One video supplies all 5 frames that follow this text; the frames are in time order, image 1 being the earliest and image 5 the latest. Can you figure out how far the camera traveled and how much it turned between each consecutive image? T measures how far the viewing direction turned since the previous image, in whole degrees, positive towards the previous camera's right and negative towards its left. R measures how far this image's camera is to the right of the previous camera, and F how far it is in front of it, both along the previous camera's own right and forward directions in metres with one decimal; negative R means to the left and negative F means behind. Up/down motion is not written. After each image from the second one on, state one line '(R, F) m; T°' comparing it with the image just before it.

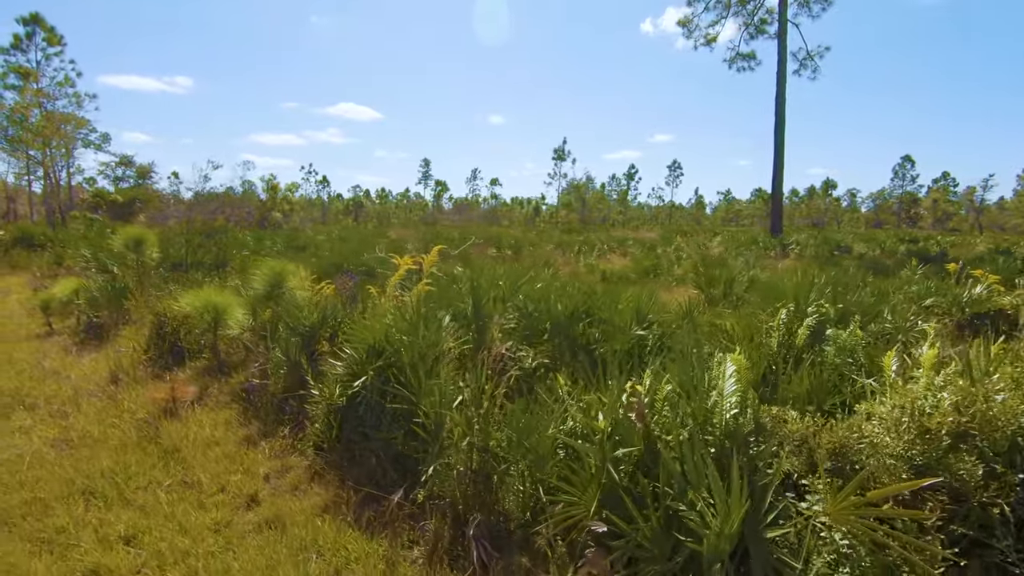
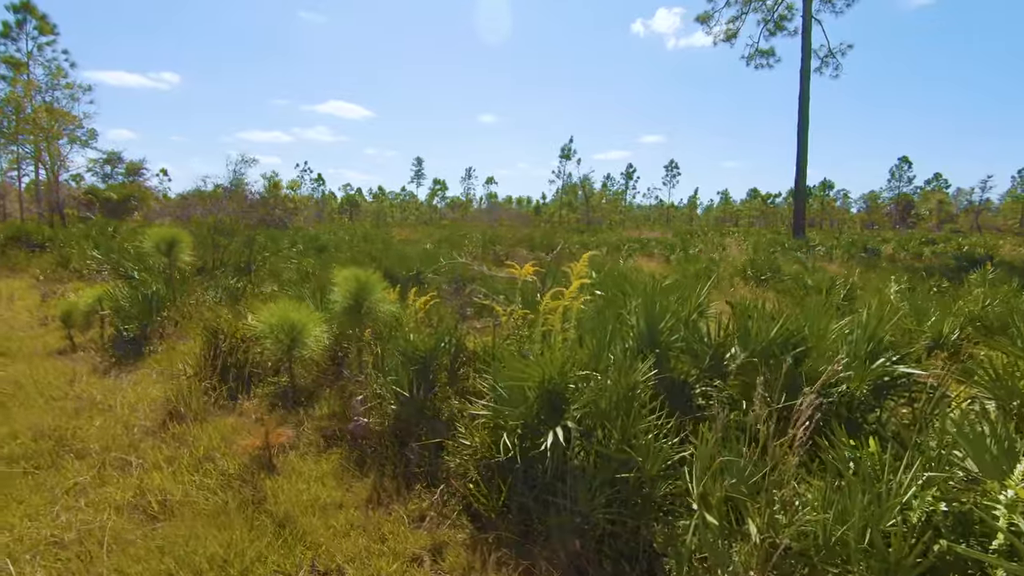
(-1.2, +0.8) m; +1°
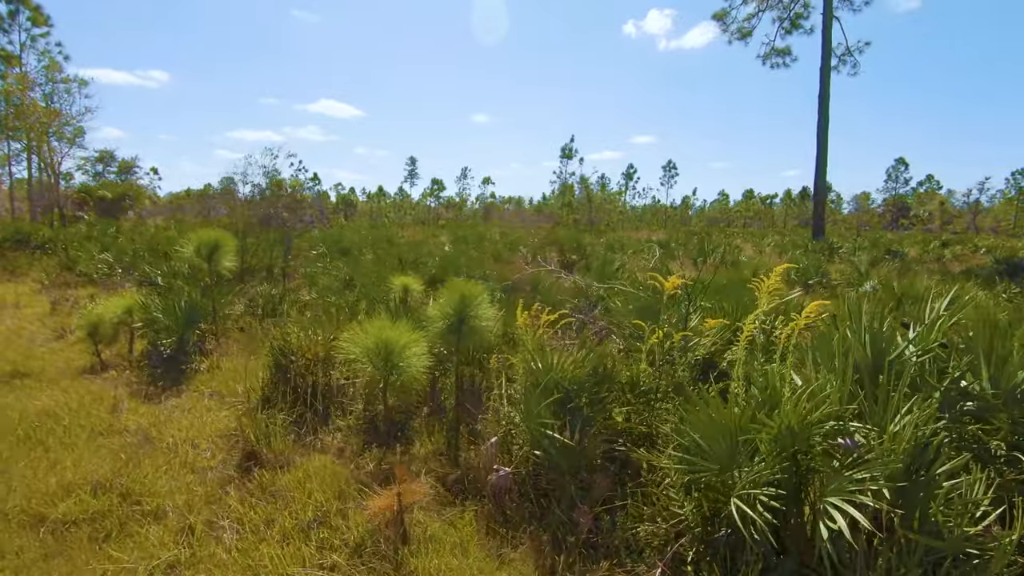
(-1.0, +0.6) m; +1°
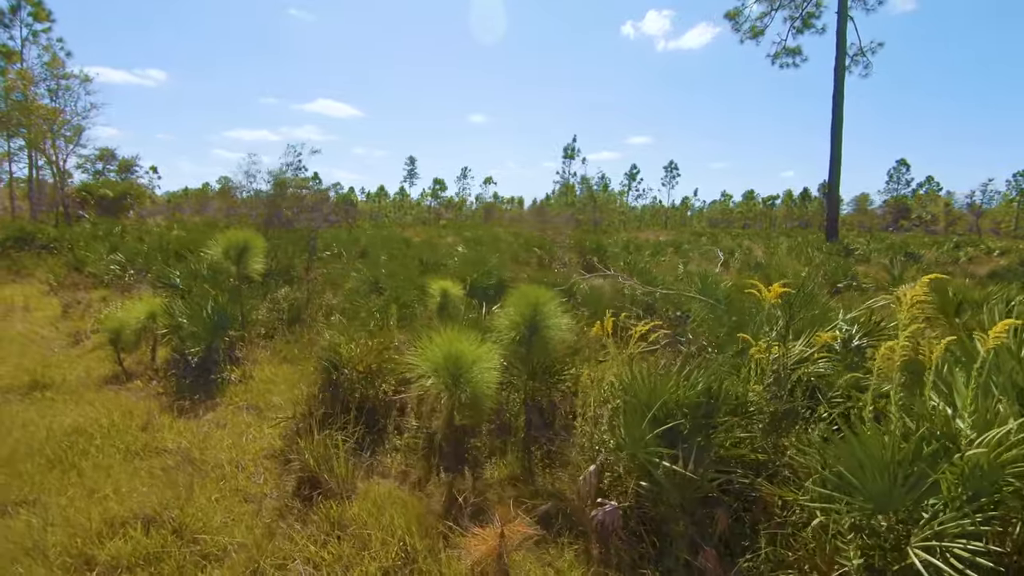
(-0.5, +0.3) m; 0°
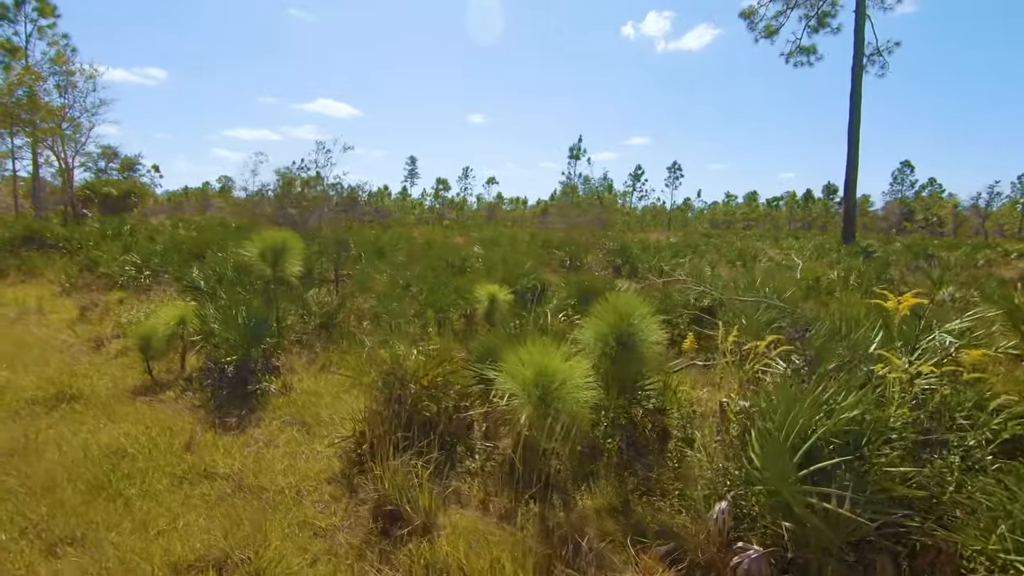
(-0.5, +0.3) m; 0°
